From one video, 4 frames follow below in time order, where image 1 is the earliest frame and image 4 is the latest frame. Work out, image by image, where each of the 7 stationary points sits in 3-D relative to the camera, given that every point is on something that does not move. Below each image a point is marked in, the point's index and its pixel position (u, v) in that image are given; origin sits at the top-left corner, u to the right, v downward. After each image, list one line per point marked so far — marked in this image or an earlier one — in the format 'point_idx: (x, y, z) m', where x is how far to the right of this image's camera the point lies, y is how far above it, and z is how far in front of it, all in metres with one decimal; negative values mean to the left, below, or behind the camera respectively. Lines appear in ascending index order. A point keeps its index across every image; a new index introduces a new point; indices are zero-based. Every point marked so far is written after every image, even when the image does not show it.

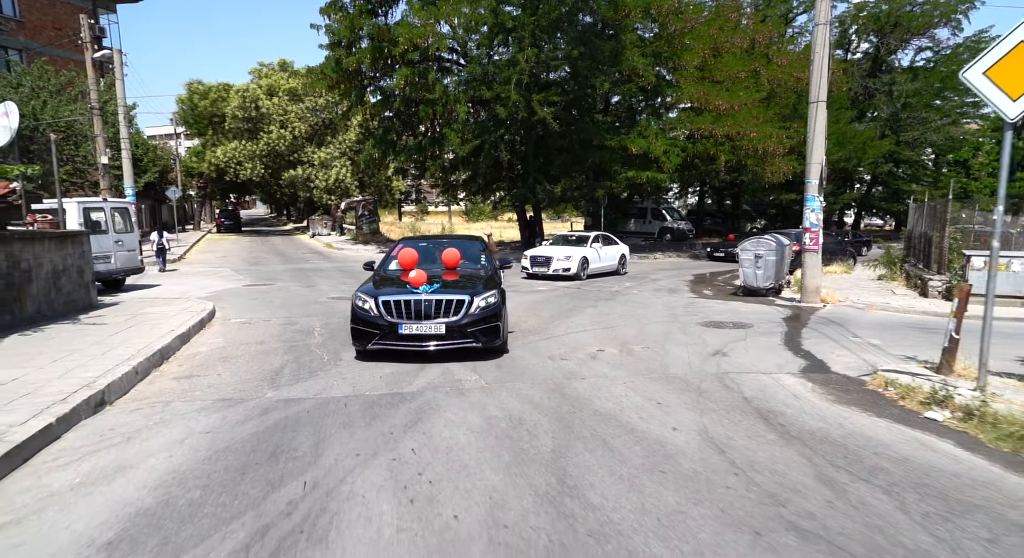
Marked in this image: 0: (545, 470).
0: (+0.2, -1.3, +4.5) m
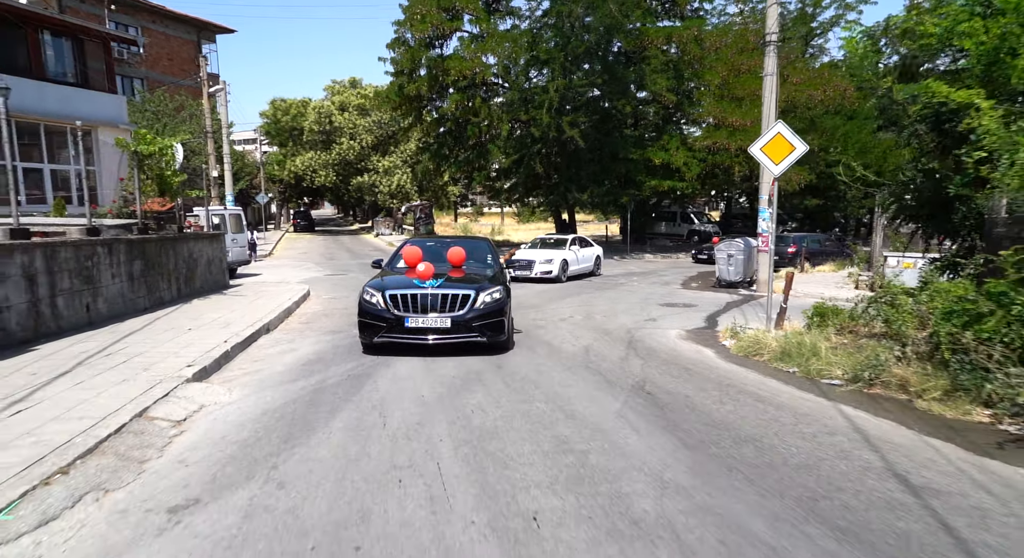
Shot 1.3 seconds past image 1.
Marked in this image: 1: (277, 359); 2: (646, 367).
0: (-0.3, -1.1, +9.2) m
1: (-3.2, -1.1, +8.7) m
2: (+1.7, -1.1, +8.0) m
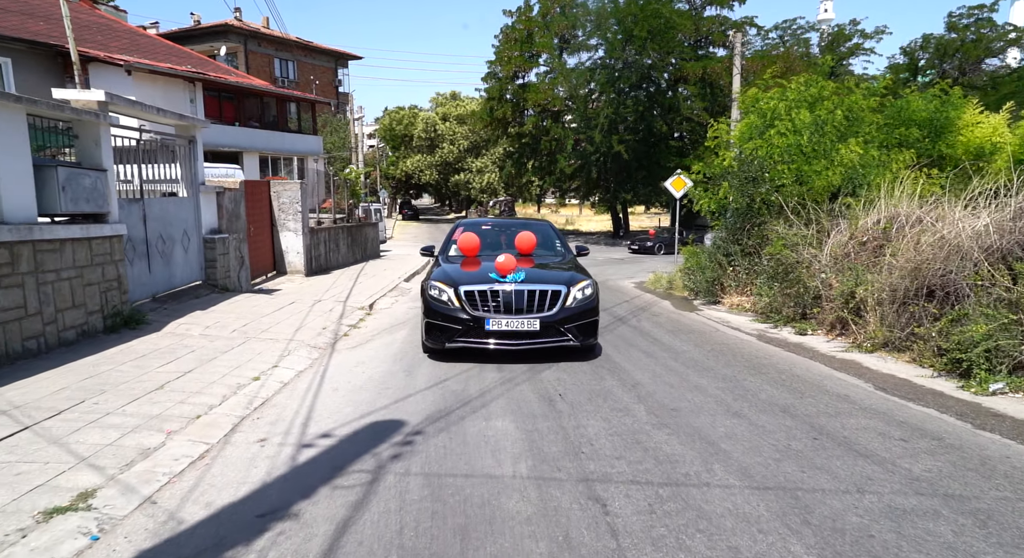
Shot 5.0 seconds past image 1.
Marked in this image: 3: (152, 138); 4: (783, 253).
0: (+0.5, -0.1, +19.2) m
1: (-2.5, -0.1, +19.2) m
2: (+2.3, -0.2, +17.8) m
3: (-5.3, +2.1, +9.4) m
4: (+4.2, +0.4, +9.9) m
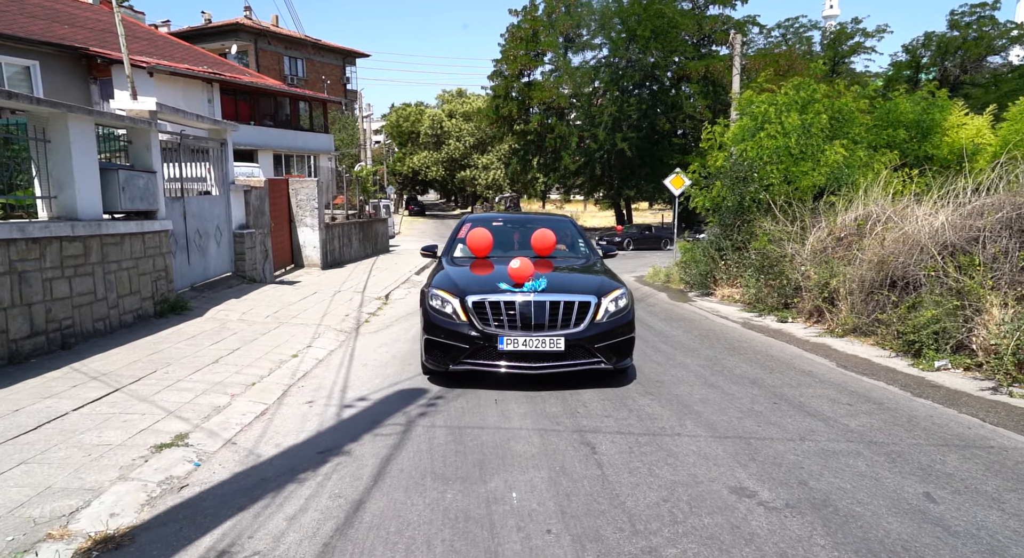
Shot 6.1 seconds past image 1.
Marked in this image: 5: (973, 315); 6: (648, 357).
0: (+0.7, +0.1, +20.1) m
1: (-2.3, +0.1, +20.0) m
2: (+2.4, -0.1, +18.6) m
3: (-5.2, +2.2, +10.3) m
4: (+4.3, +0.5, +10.7) m
5: (+4.7, -0.4, +6.5) m
6: (+1.6, -0.9, +7.3) m
